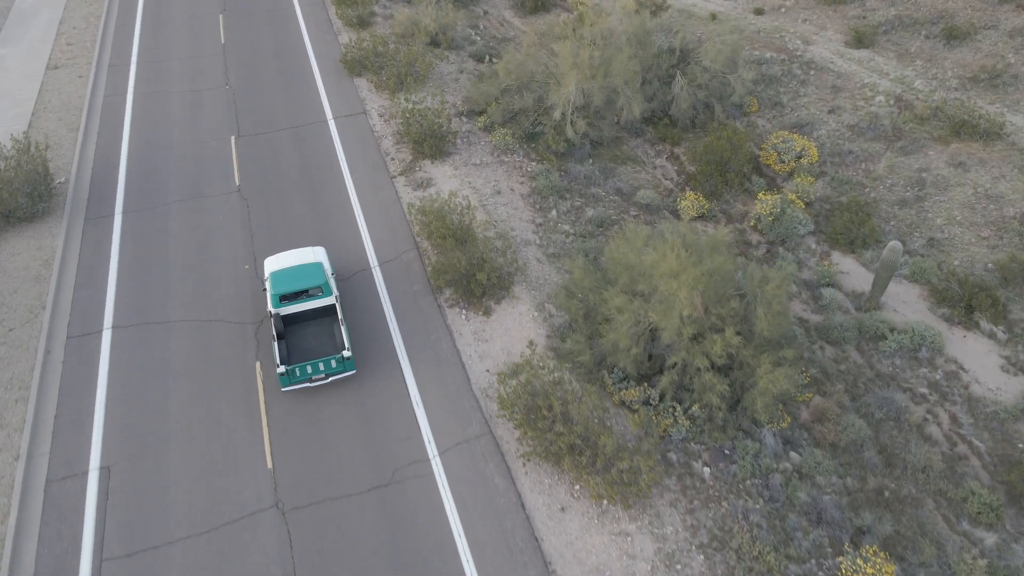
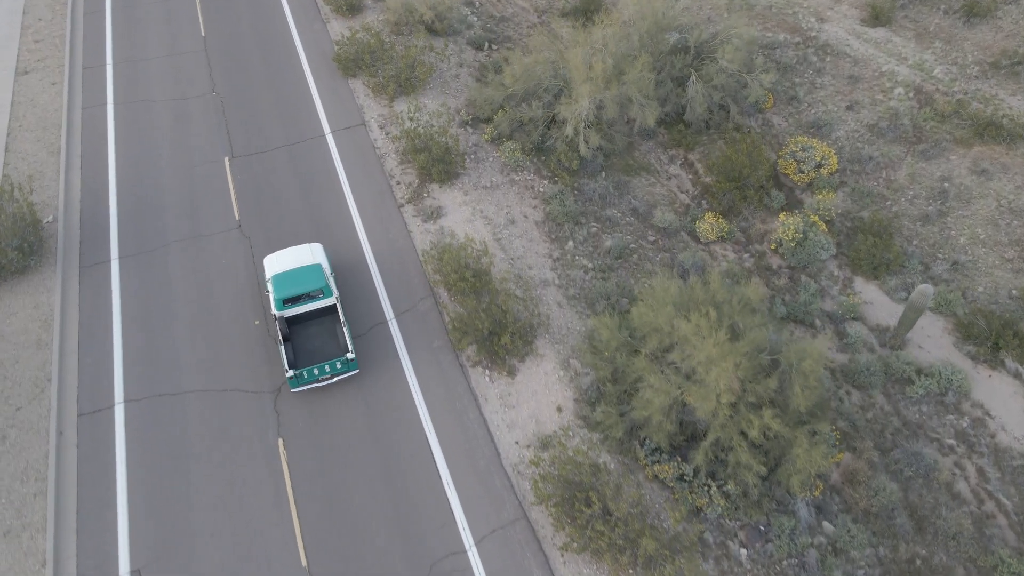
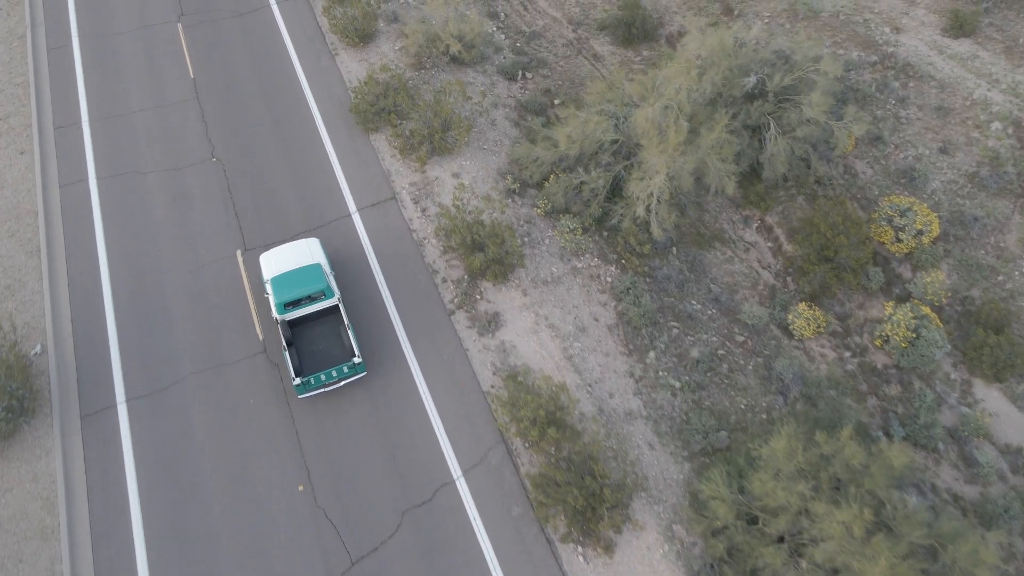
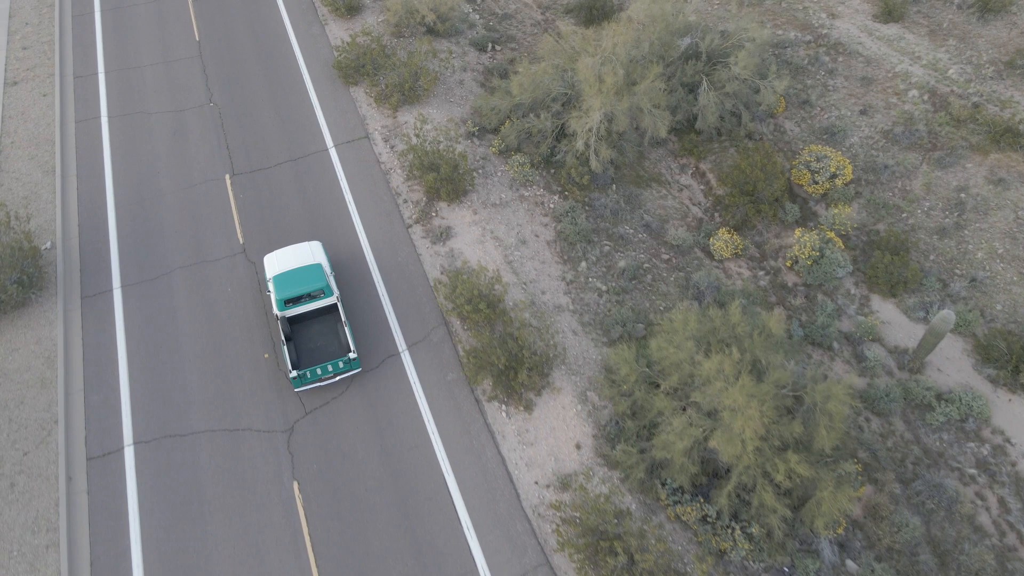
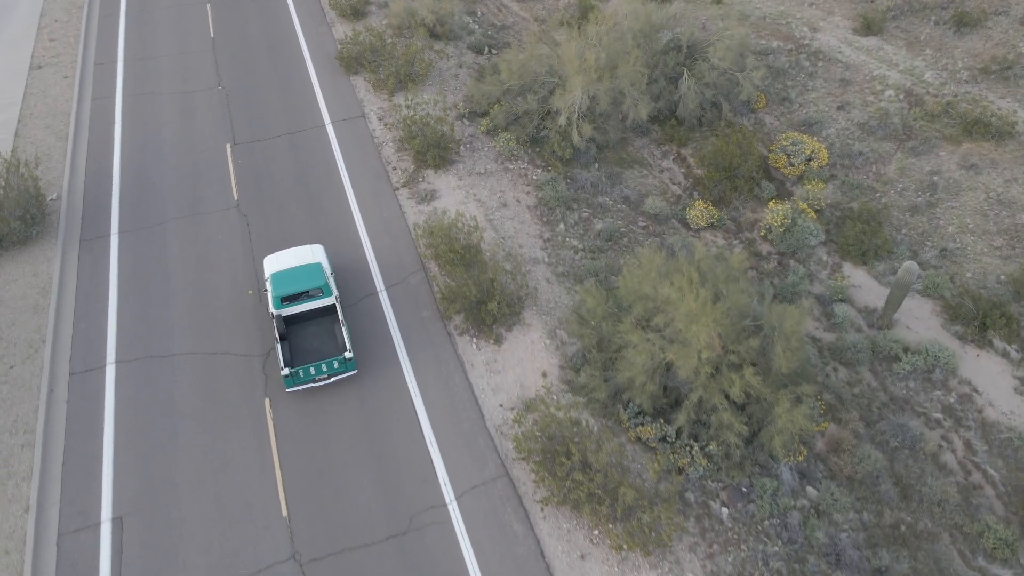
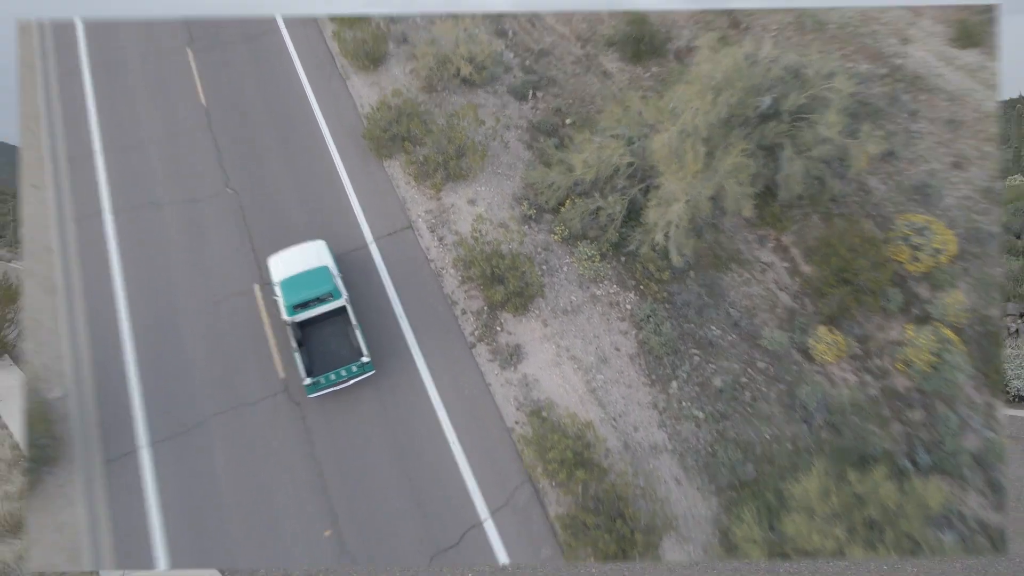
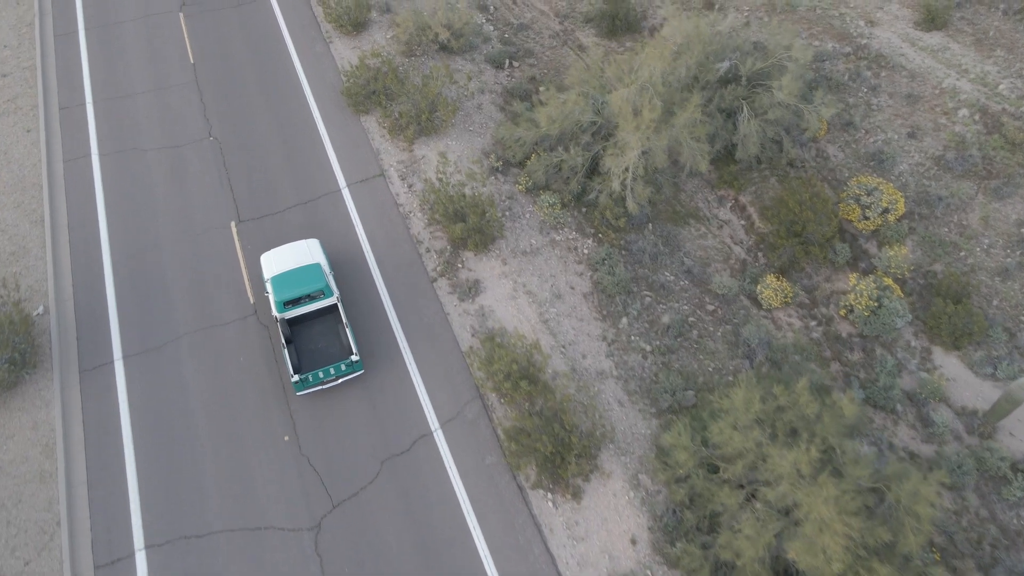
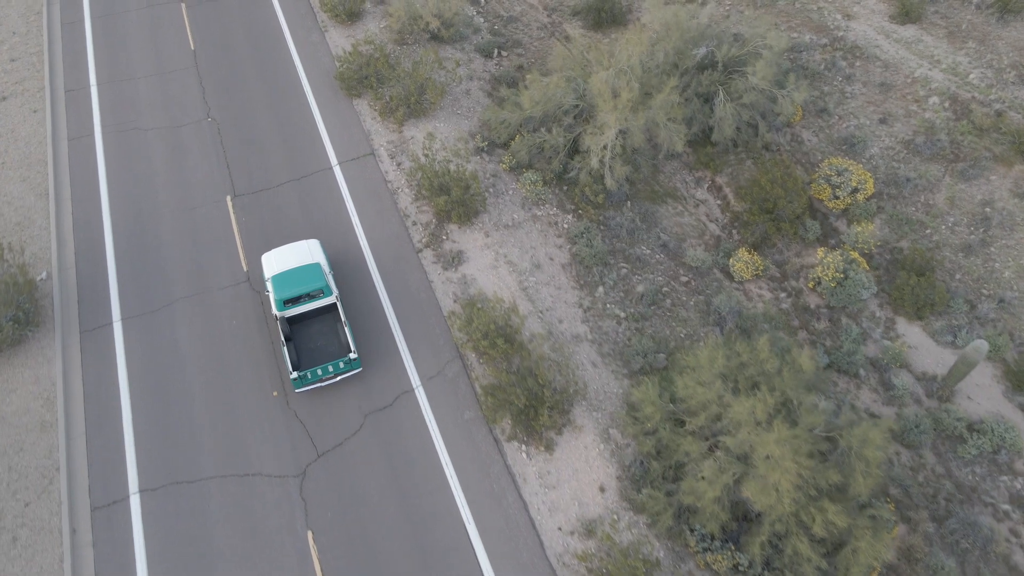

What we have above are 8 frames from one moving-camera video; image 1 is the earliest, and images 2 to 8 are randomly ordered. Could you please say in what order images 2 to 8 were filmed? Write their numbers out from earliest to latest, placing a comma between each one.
5, 2, 4, 8, 7, 3, 6
